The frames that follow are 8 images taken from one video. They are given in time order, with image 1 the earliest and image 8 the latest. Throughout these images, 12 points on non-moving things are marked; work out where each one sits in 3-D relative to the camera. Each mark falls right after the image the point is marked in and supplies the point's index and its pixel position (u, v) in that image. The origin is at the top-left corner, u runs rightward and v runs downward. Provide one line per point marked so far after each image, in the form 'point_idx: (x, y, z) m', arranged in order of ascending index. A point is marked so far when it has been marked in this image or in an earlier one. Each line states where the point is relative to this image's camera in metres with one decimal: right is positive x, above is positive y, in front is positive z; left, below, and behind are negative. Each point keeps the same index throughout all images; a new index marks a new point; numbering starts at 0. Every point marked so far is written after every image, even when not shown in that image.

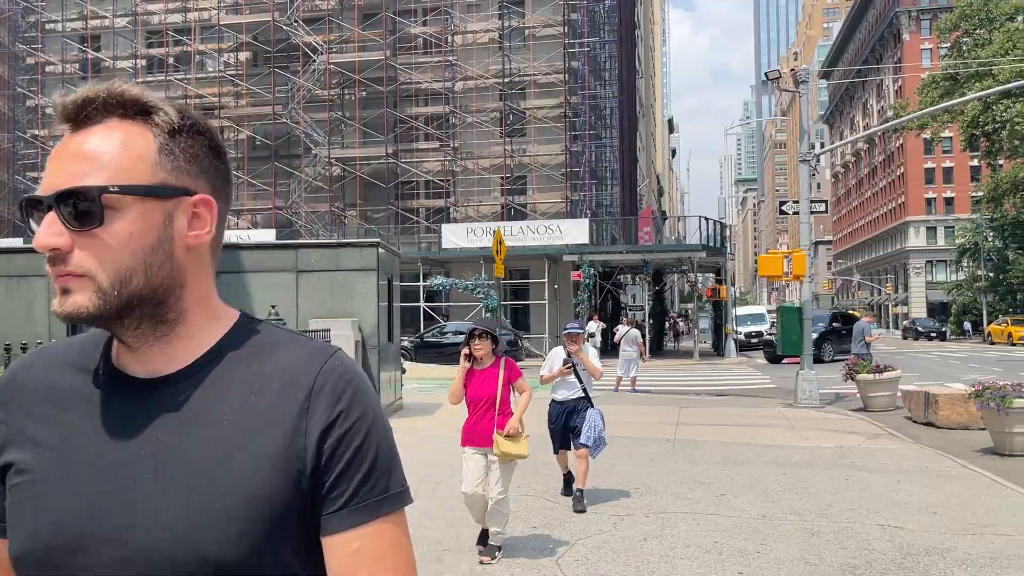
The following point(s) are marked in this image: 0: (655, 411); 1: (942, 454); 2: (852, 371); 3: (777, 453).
0: (+2.7, -2.3, +15.9) m
1: (+5.5, -2.1, +11.0) m
2: (+6.4, -1.5, +16.0) m
3: (+3.3, -2.1, +10.7) m
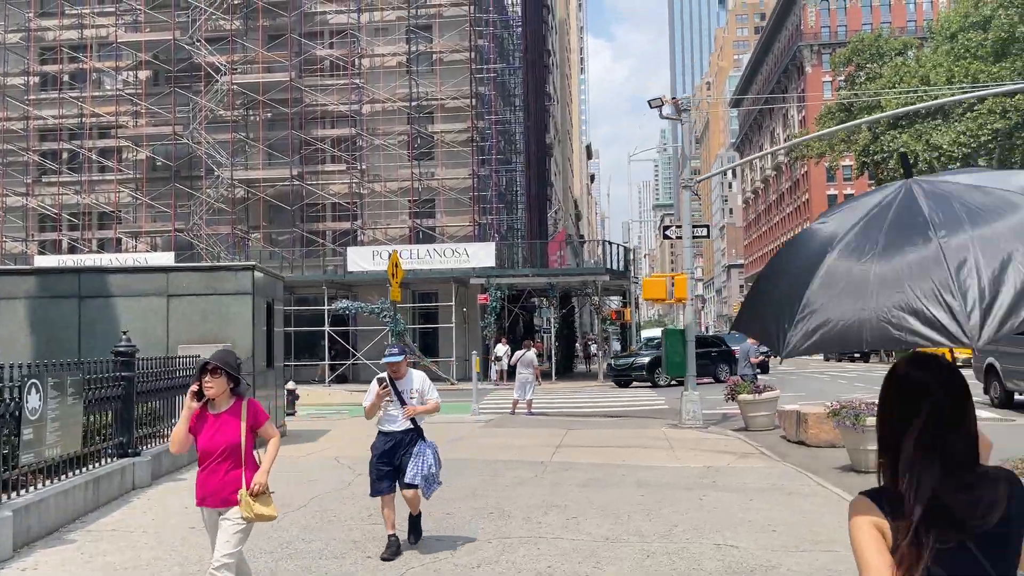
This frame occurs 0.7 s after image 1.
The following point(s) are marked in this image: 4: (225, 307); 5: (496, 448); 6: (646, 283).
0: (+0.6, -2.7, +15.9) m
1: (+3.9, -2.4, +11.3) m
2: (+4.3, -2.0, +16.4) m
3: (+1.7, -2.4, +10.8) m
4: (-4.3, -0.3, +12.9) m
5: (-0.3, -2.6, +14.0) m
6: (+2.6, +0.1, +16.4) m
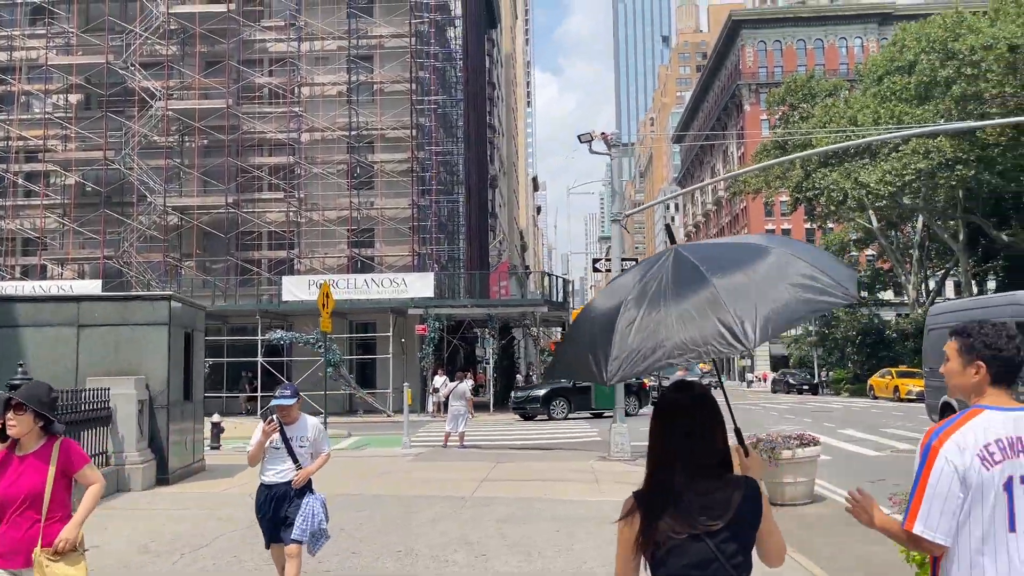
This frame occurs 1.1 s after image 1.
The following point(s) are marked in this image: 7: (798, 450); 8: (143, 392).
0: (-0.8, -3.3, +15.8) m
1: (+2.8, -2.9, +11.4) m
2: (+2.9, -2.6, +16.5) m
3: (+0.6, -2.8, +10.7) m
4: (-5.5, -0.7, +12.5) m
5: (-1.5, -3.1, +13.8) m
6: (+1.3, -0.5, +16.4) m
7: (+3.8, -2.1, +11.3) m
8: (-5.2, -1.5, +12.1) m
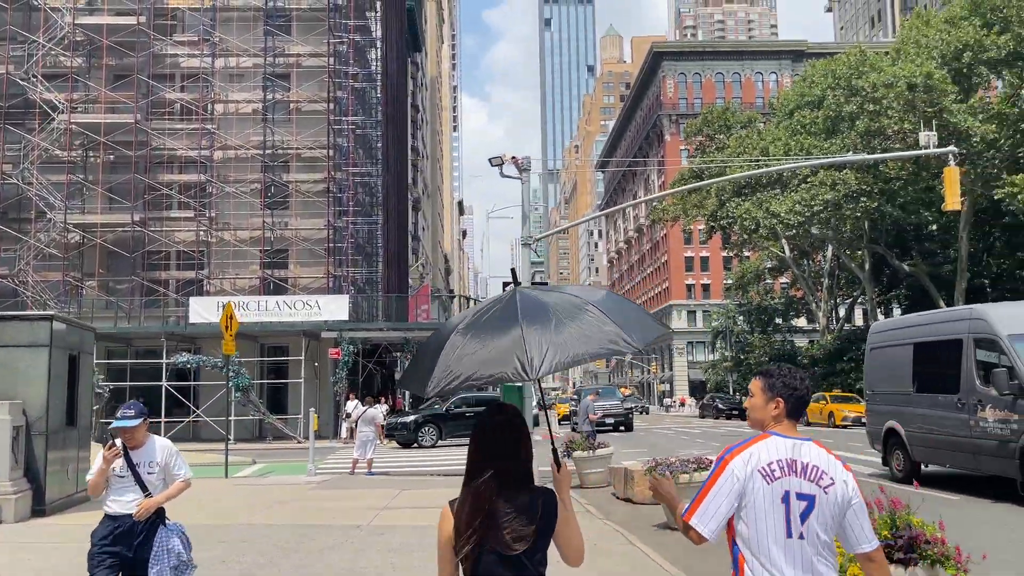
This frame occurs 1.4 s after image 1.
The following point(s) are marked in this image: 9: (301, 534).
0: (-2.5, -3.7, +15.3) m
1: (+1.4, -3.2, +11.3) m
2: (+1.1, -3.1, +16.4) m
3: (-0.6, -3.1, +10.4) m
4: (-6.9, -1.0, +11.8) m
5: (-3.0, -3.5, +13.3) m
6: (-0.5, -1.0, +16.2) m
7: (+2.4, -2.5, +11.3) m
8: (-6.6, -1.7, +11.3) m
9: (-2.7, -3.2, +11.1) m
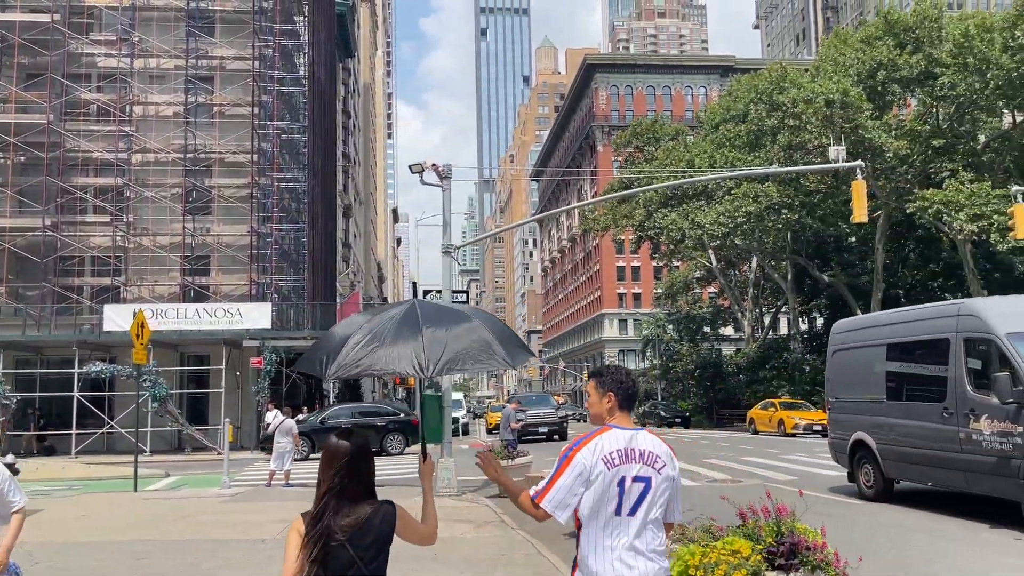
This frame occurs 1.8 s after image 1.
0: (-4.0, -3.9, +15.0) m
1: (+0.3, -3.3, +11.2) m
2: (-0.5, -3.3, +16.3) m
3: (-1.8, -3.2, +10.2) m
4: (-8.1, -1.1, +11.2) m
5: (-4.4, -3.6, +12.9) m
6: (-2.0, -1.1, +16.0) m
7: (+1.2, -2.6, +11.3) m
8: (-7.8, -1.8, +10.7) m
9: (-3.9, -3.3, +10.7) m
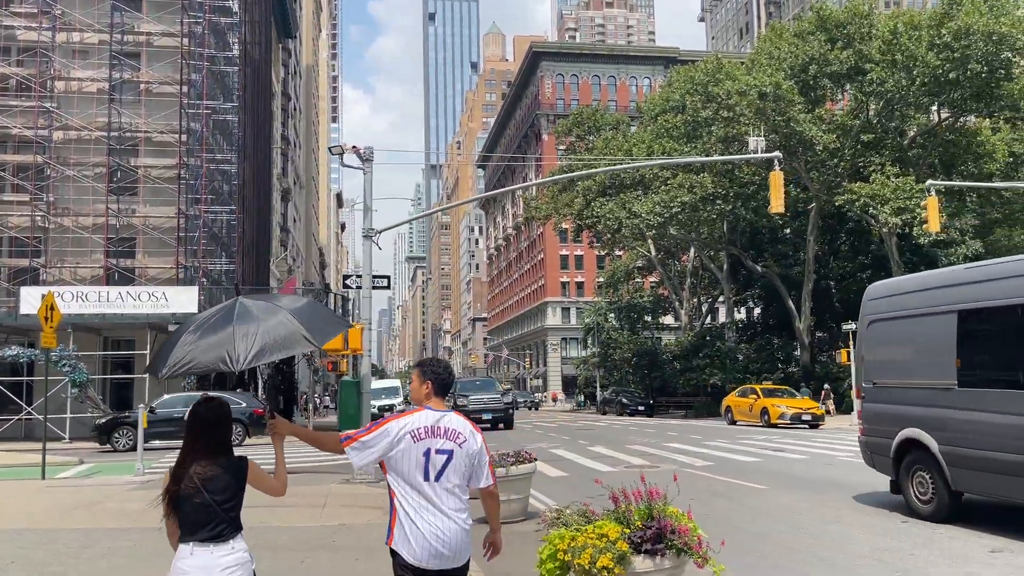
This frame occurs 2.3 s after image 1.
0: (-5.4, -3.5, +14.6) m
1: (-1.0, -3.1, +11.2) m
2: (-2.0, -3.0, +16.2) m
3: (-2.9, -2.9, +10.0) m
4: (-9.3, -0.8, +10.6) m
5: (-5.7, -3.3, +12.6) m
6: (-3.6, -0.8, +15.8) m
7: (0.0, -2.4, +11.3) m
8: (-9.0, -1.5, +10.2) m
9: (-5.1, -3.1, +10.4) m
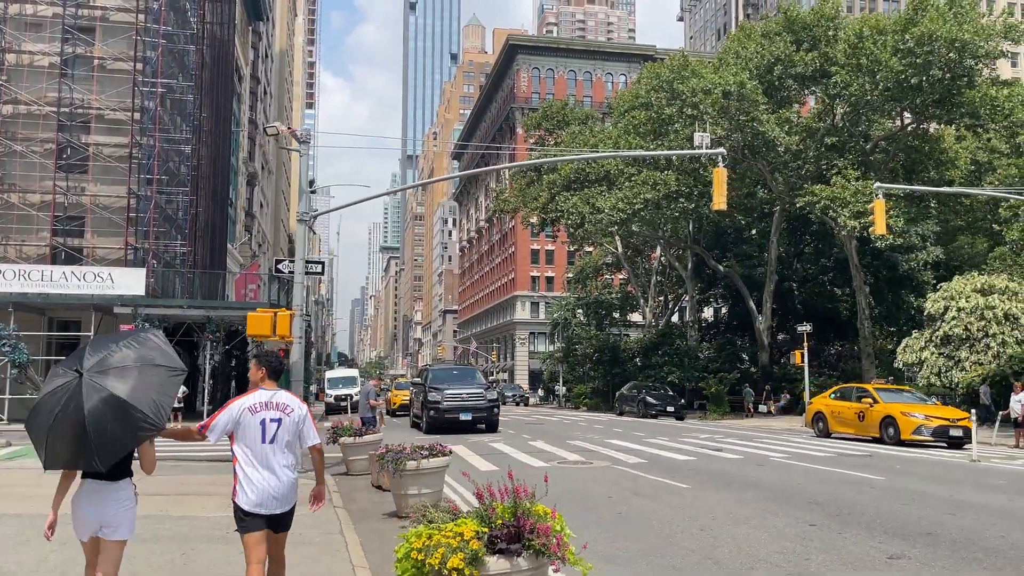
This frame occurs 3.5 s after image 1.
0: (-6.7, -3.2, +14.2) m
1: (-2.2, -3.0, +10.9) m
2: (-3.3, -2.7, +15.8) m
3: (-4.1, -2.7, +9.7) m
4: (-10.4, -0.4, +10.0) m
5: (-6.9, -3.0, +12.2) m
6: (-4.8, -0.5, +15.4) m
7: (-1.2, -2.2, +11.0) m
8: (-10.0, -1.1, +9.6) m
9: (-6.2, -2.8, +10.0) m
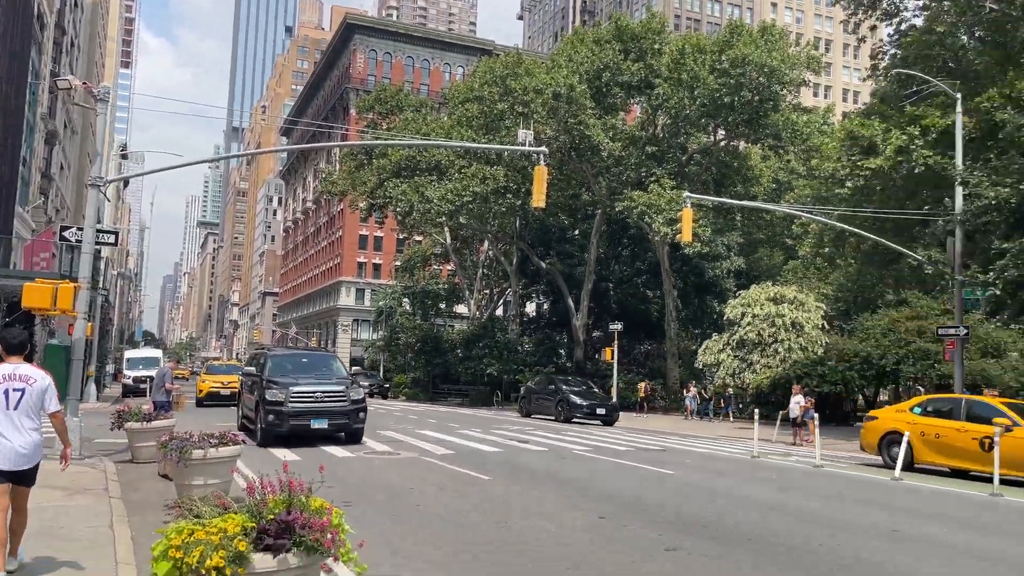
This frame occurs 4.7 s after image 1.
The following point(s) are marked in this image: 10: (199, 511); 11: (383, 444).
0: (-9.8, -2.6, +12.4) m
1: (-4.6, -2.6, +10.0) m
2: (-6.7, -2.3, +14.6) m
3: (-6.3, -2.3, +8.4) m
4: (-12.3, +0.4, +7.5) m
5: (-9.6, -2.4, +10.3) m
6: (-8.0, 0.0, +13.9) m
7: (-3.6, -2.0, +10.3) m
8: (-12.0, -0.4, +7.2) m
9: (-8.5, -2.2, +8.3) m
10: (-2.1, -1.5, +5.7) m
11: (-2.8, -3.3, +18.2) m
